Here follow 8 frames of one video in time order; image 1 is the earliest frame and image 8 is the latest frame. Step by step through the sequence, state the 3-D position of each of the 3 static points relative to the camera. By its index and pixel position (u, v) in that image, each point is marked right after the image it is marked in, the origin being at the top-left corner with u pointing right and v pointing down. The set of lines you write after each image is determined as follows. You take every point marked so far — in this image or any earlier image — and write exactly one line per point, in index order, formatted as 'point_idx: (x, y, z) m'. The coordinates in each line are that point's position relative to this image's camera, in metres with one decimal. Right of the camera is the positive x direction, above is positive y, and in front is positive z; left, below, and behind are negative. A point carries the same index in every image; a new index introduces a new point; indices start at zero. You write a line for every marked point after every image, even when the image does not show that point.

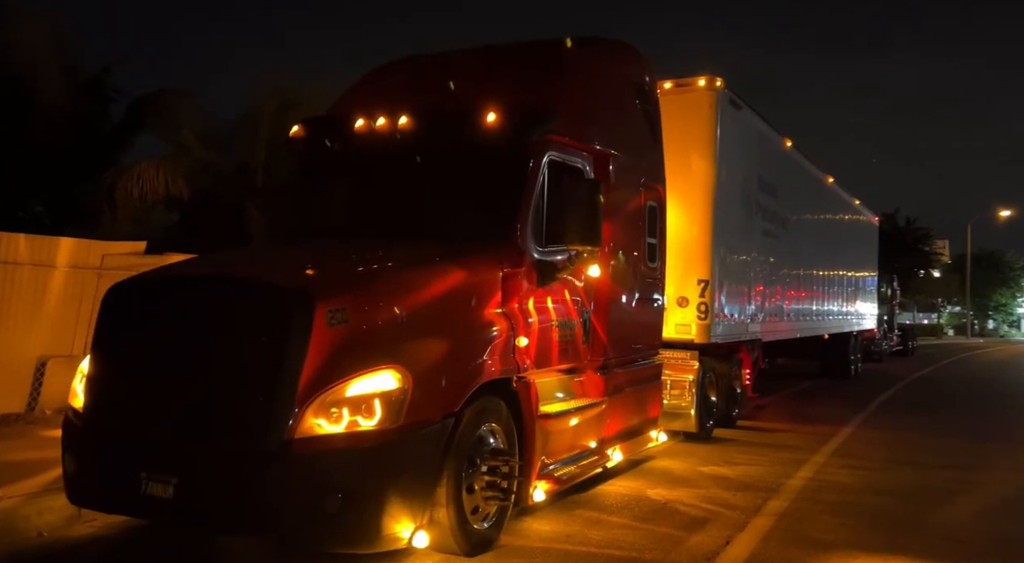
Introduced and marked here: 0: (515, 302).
0: (0.0, -0.1, +4.7) m
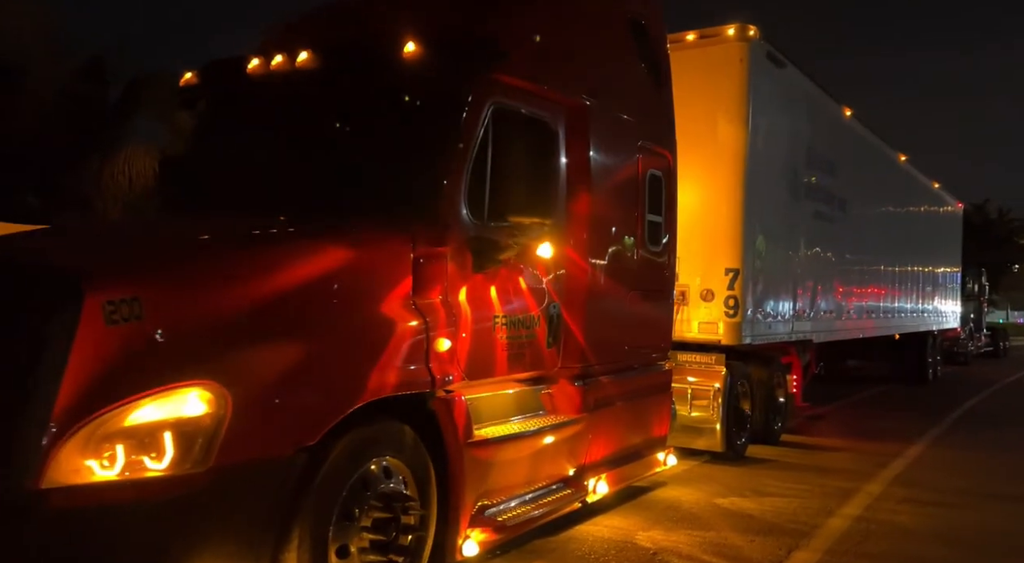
0: (-0.3, -0.1, +3.5) m
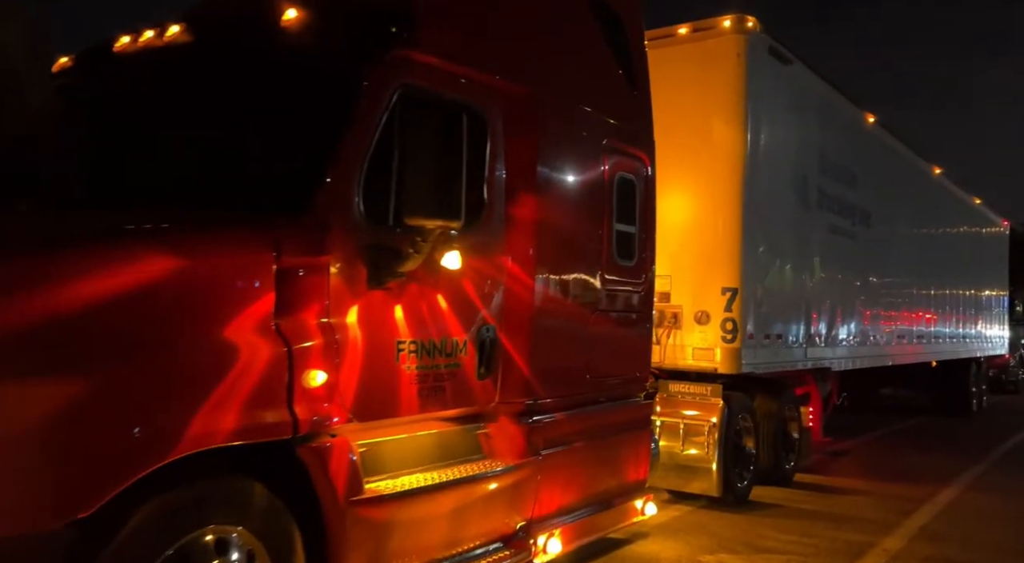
0: (-0.7, -0.1, +2.8) m
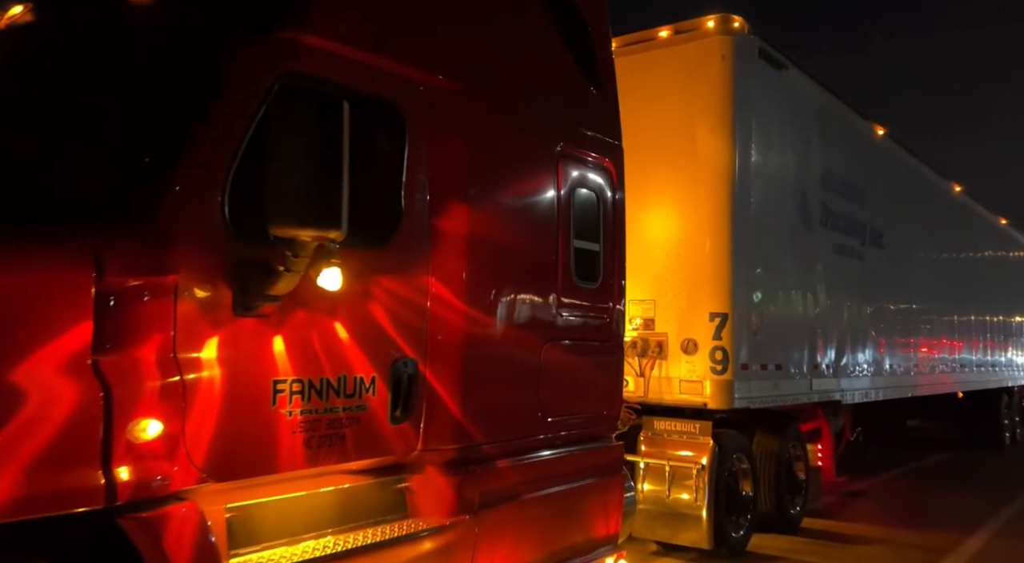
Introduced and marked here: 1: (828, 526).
0: (-1.0, -0.2, +2.3) m
1: (+2.6, -2.0, +6.8) m
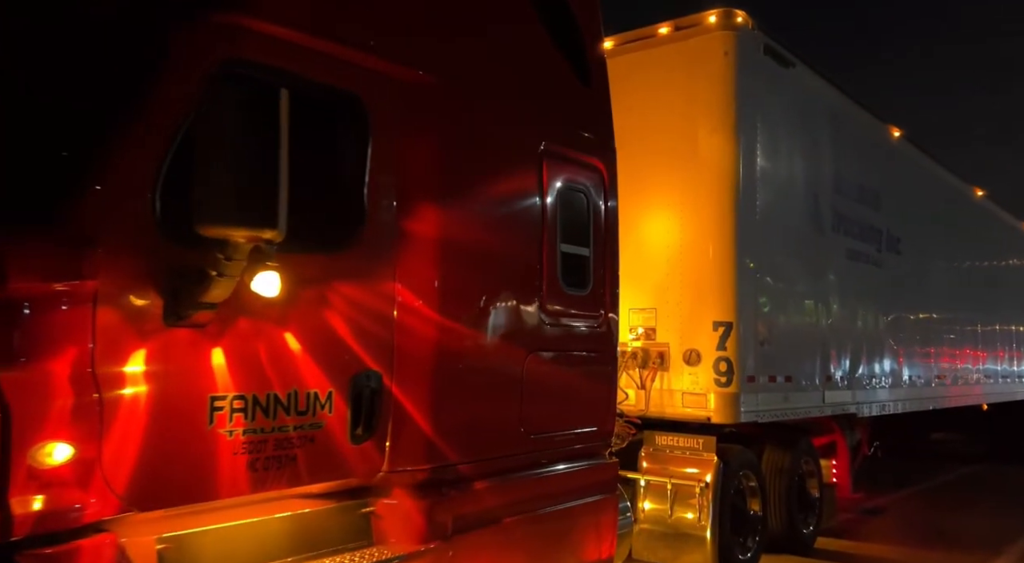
0: (-1.1, -0.2, +2.1) m
1: (+2.6, -2.1, +6.5) m
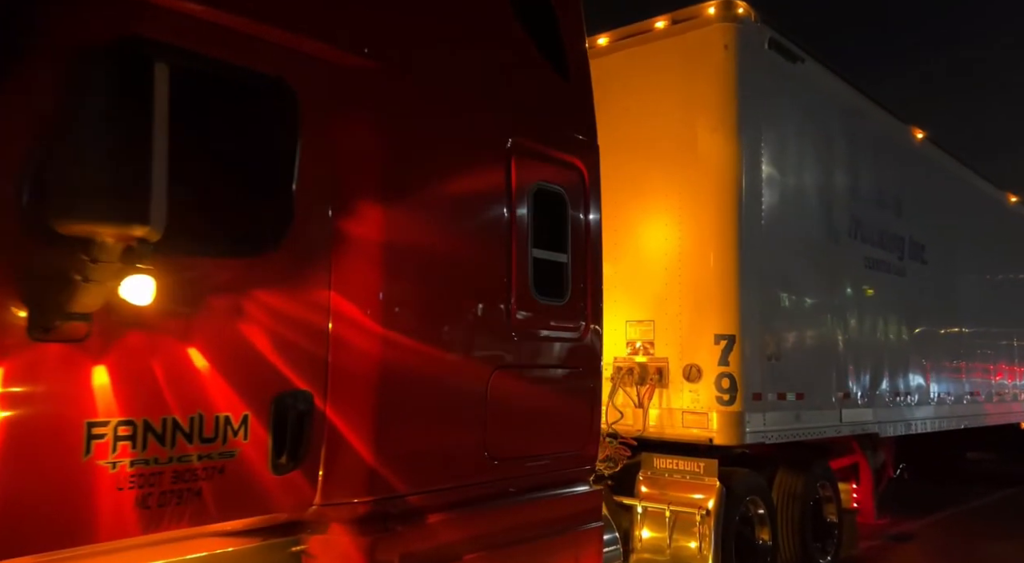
0: (-1.3, -0.2, +1.7) m
1: (+2.6, -2.1, +6.0) m
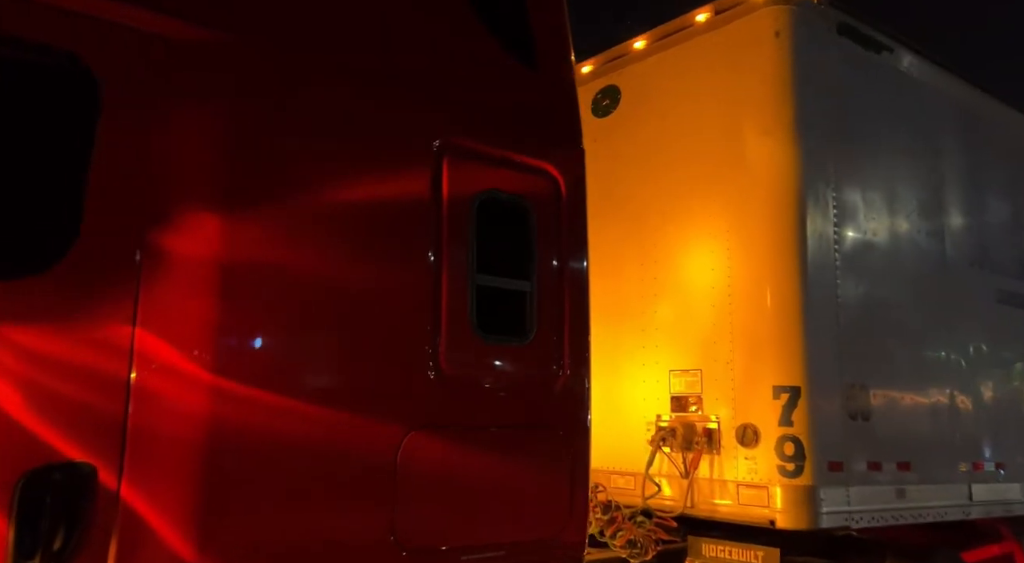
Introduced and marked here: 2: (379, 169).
0: (-1.8, -0.3, +1.2) m
1: (+2.8, -2.3, +4.6) m
2: (-0.4, +0.3, +2.5) m
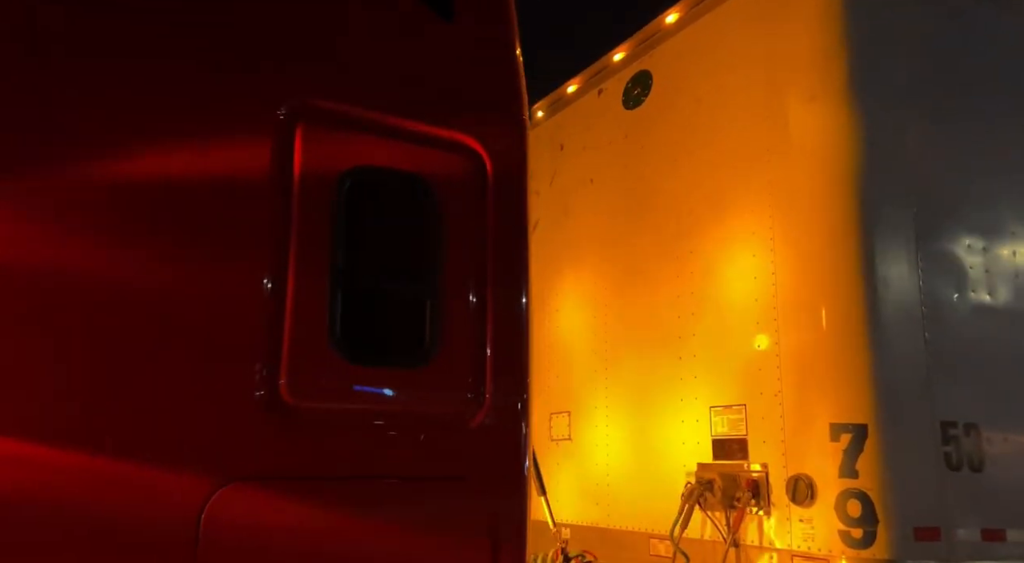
0: (-2.3, -0.3, +0.9) m
1: (+2.9, -2.3, +3.2) m
2: (-0.7, +0.3, +1.9) m
